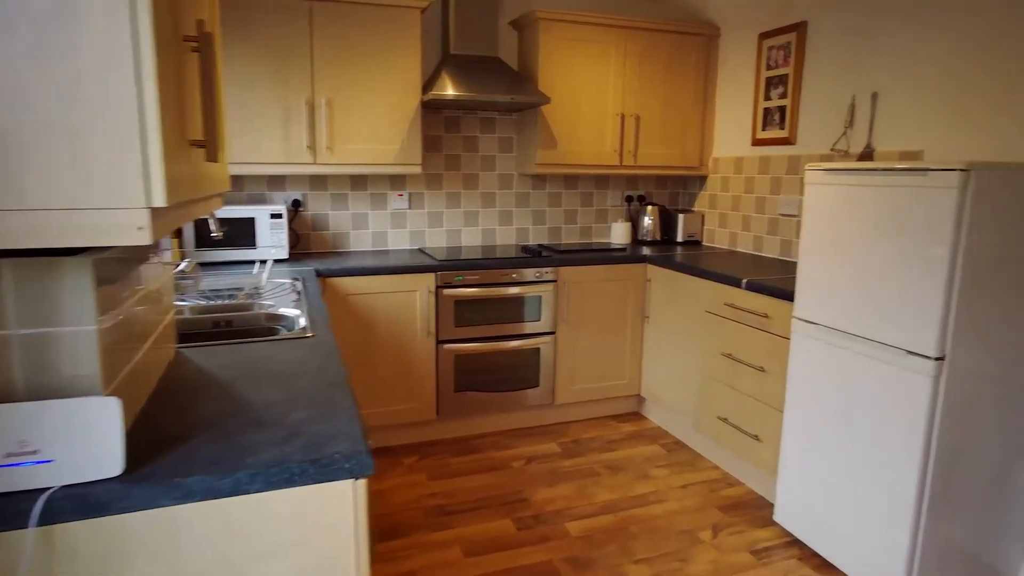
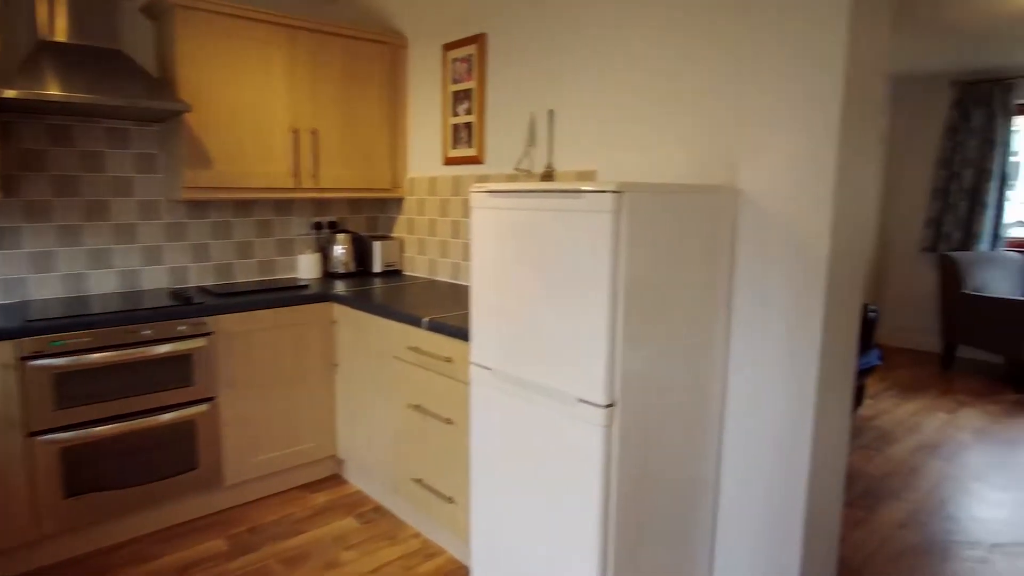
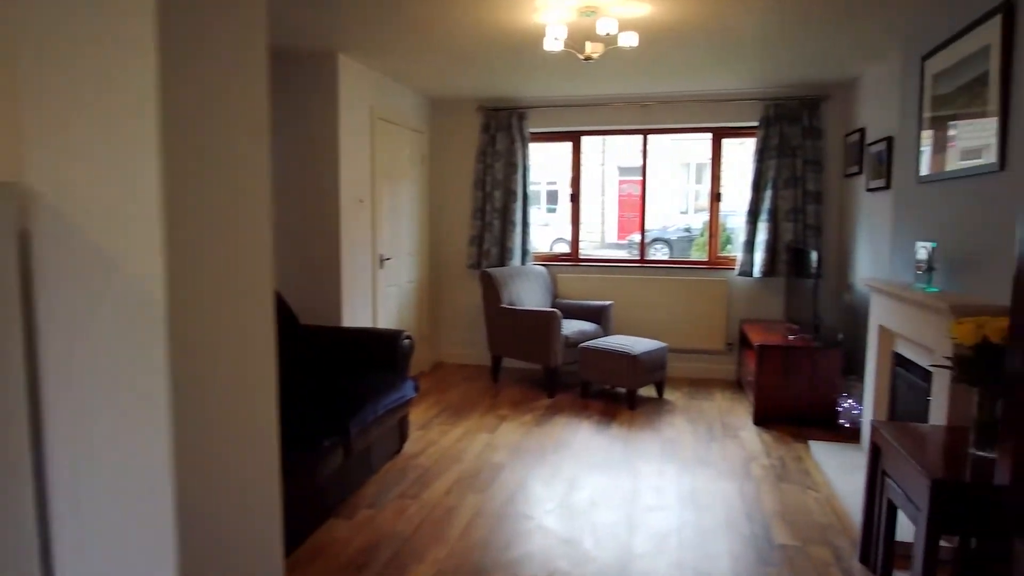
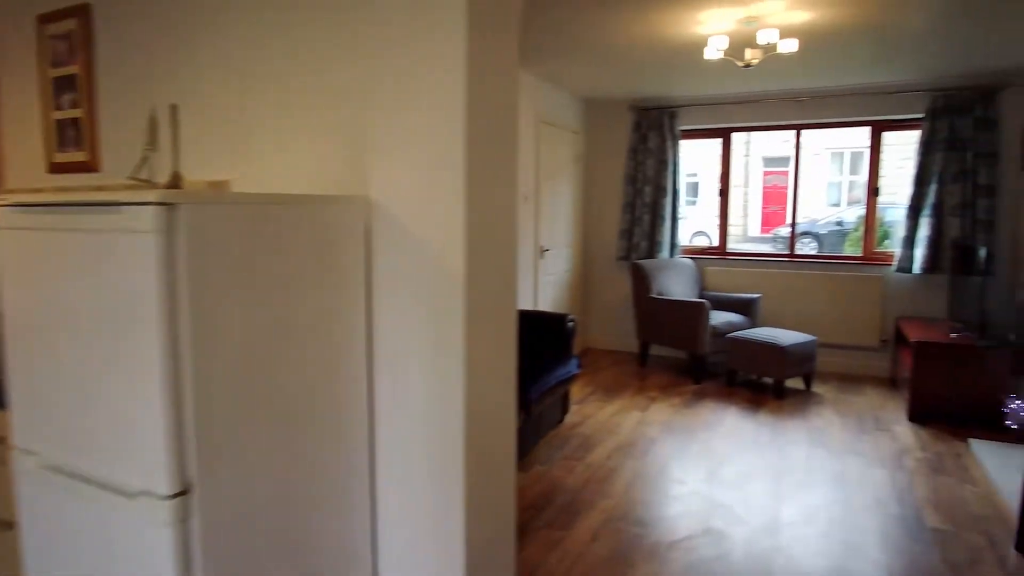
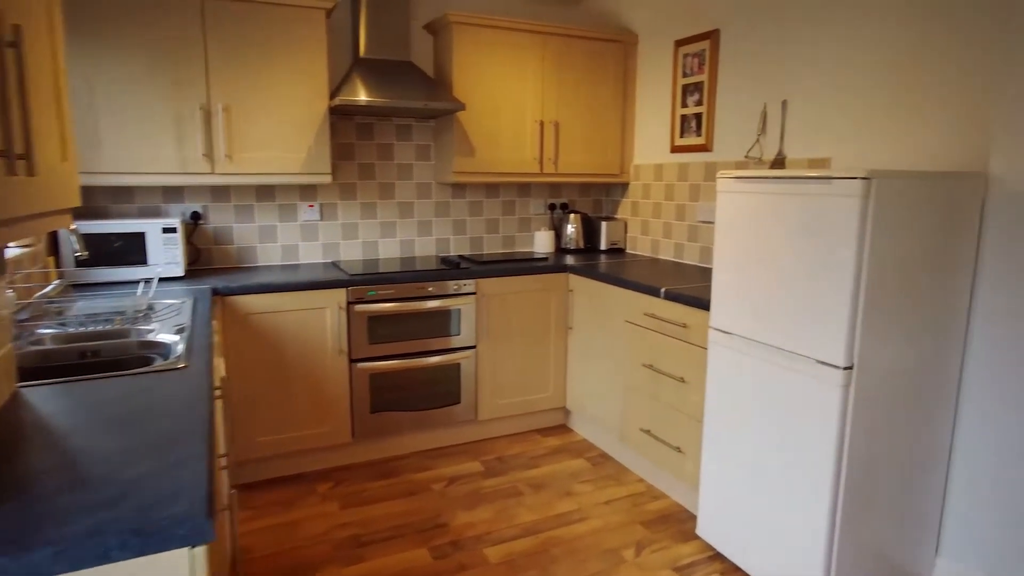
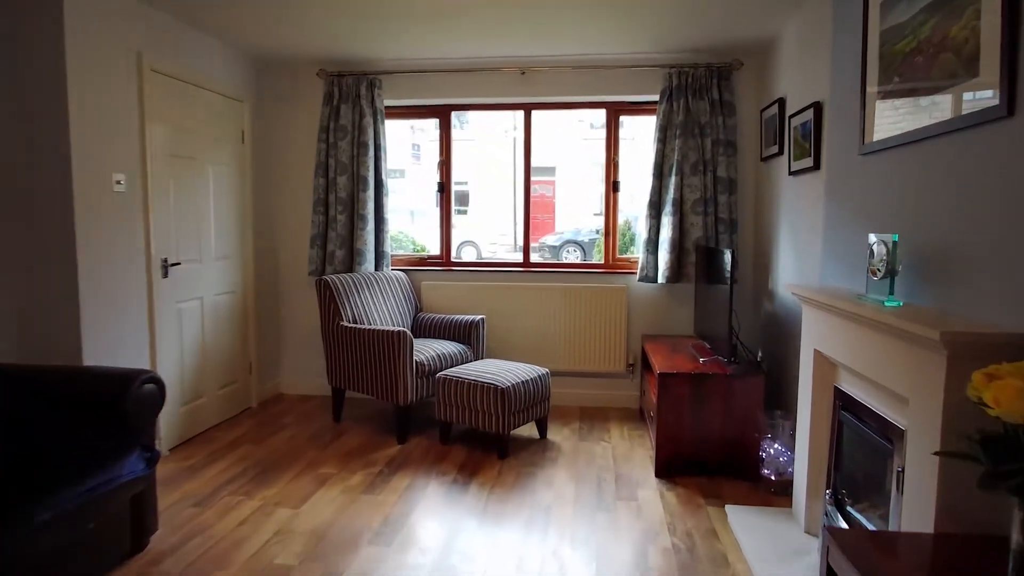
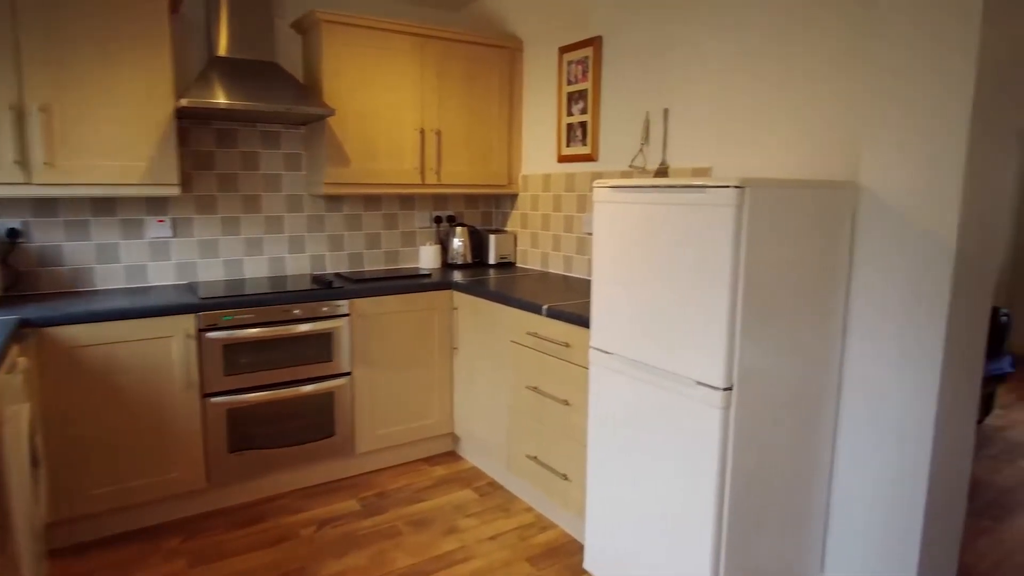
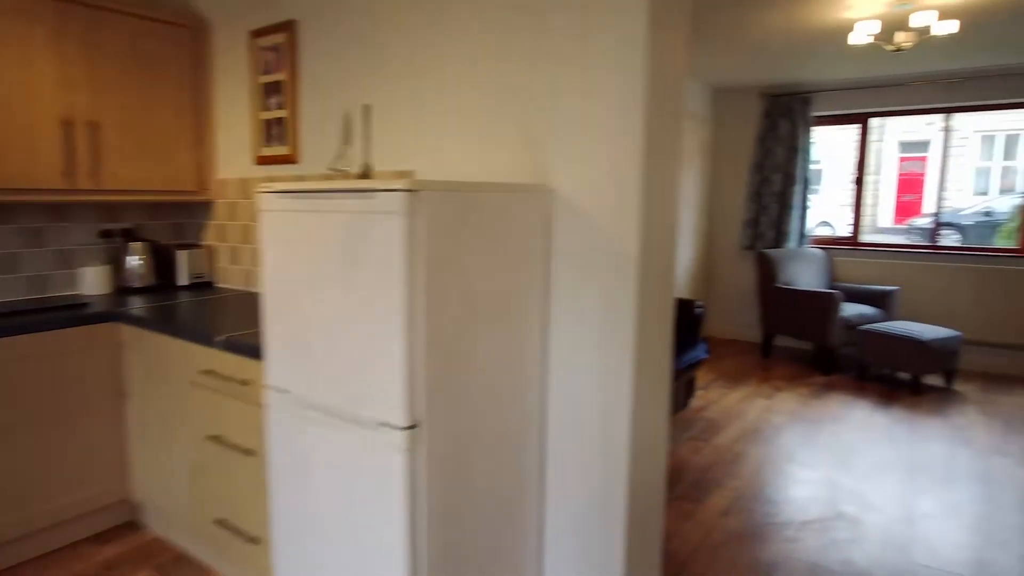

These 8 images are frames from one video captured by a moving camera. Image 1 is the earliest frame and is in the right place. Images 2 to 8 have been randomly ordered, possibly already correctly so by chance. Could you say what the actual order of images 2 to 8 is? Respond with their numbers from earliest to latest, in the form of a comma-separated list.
5, 7, 2, 8, 4, 3, 6
